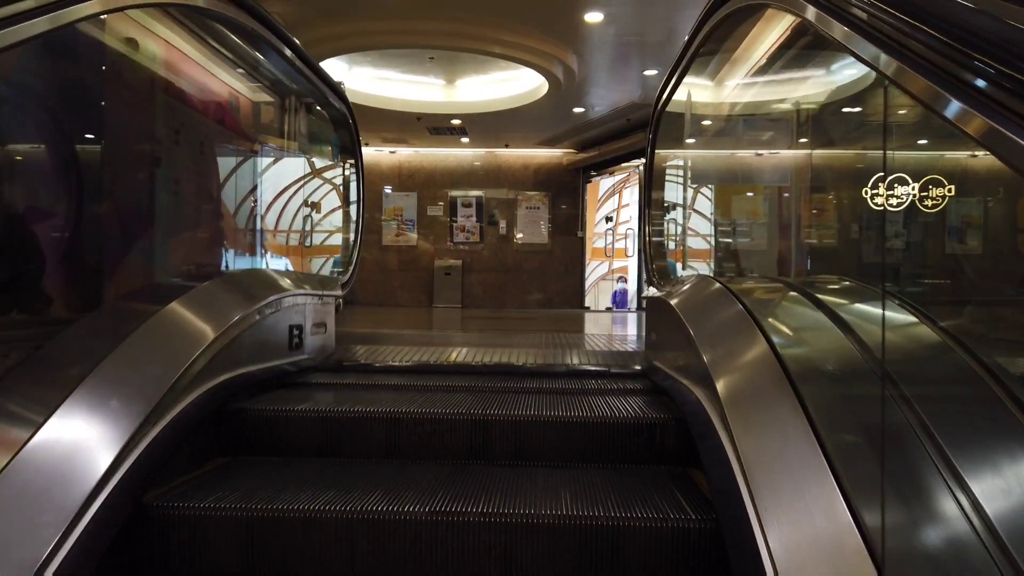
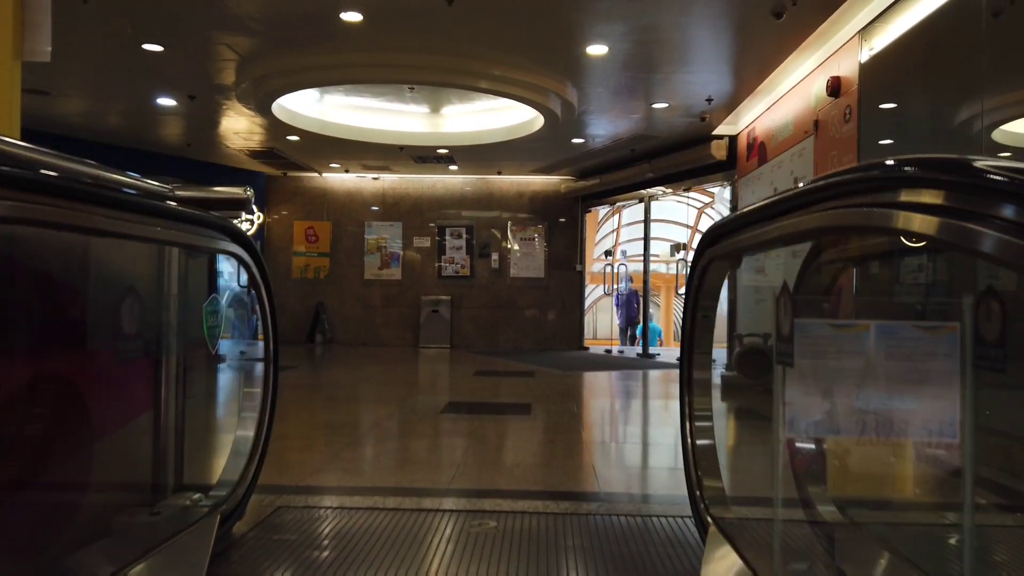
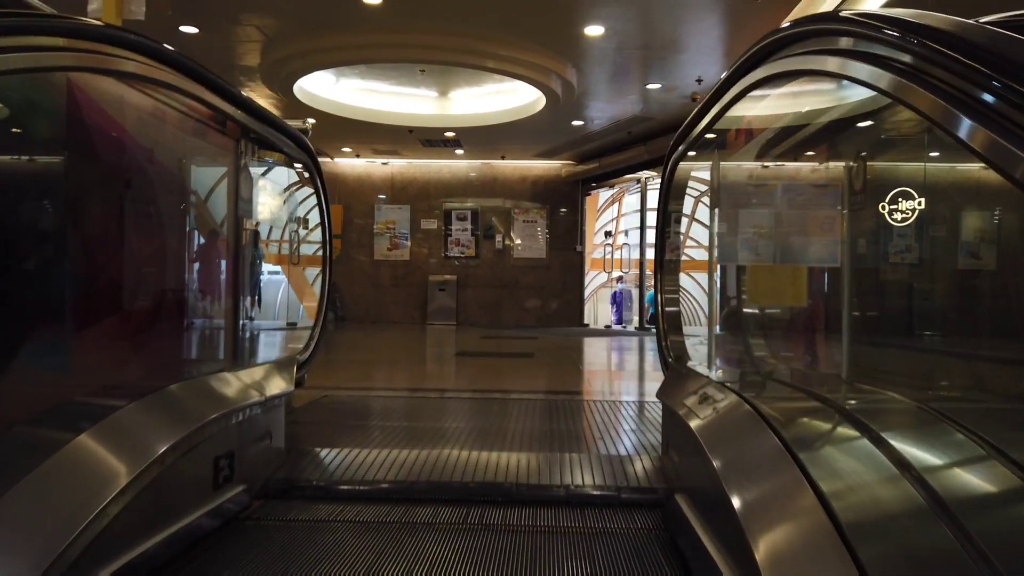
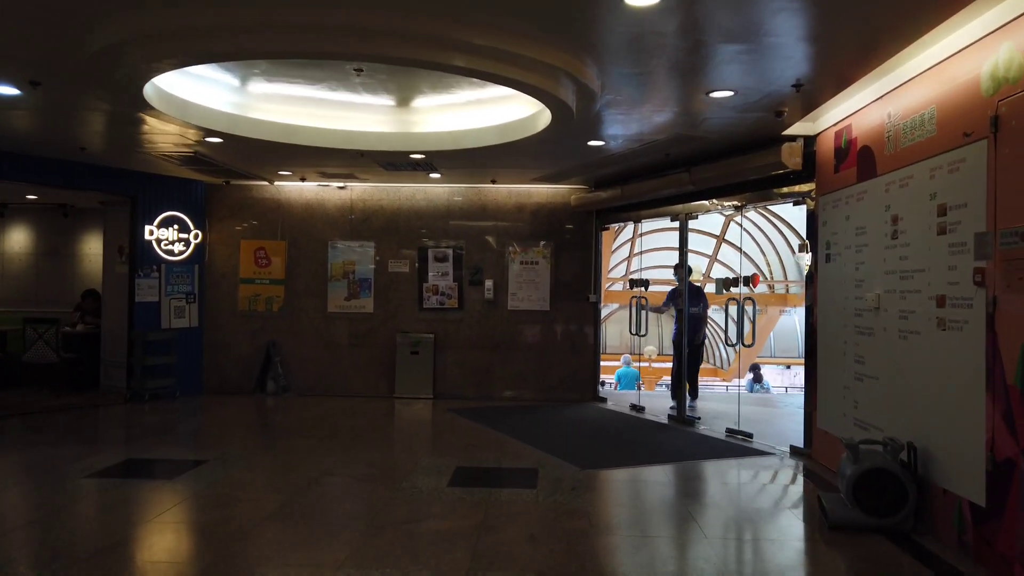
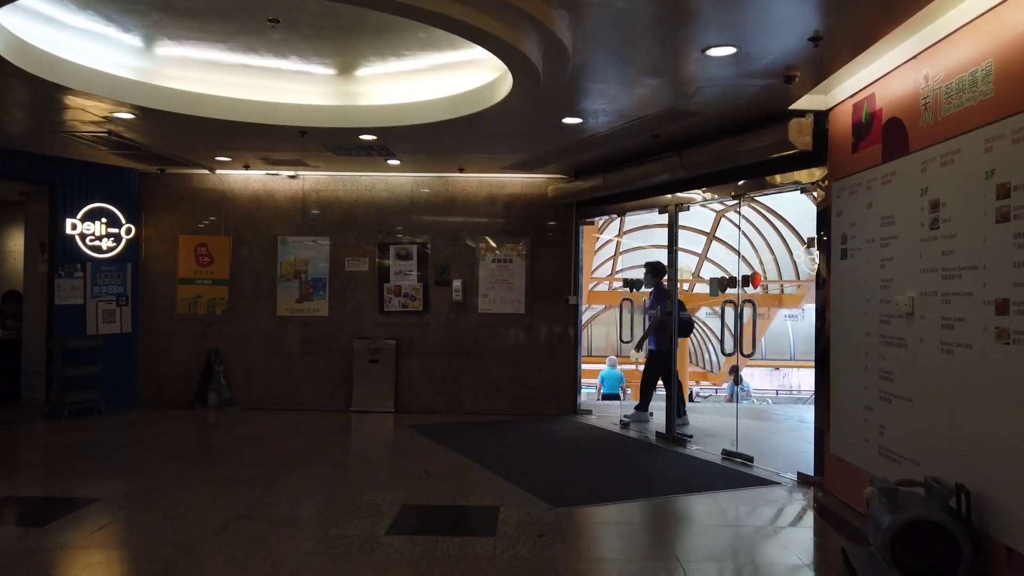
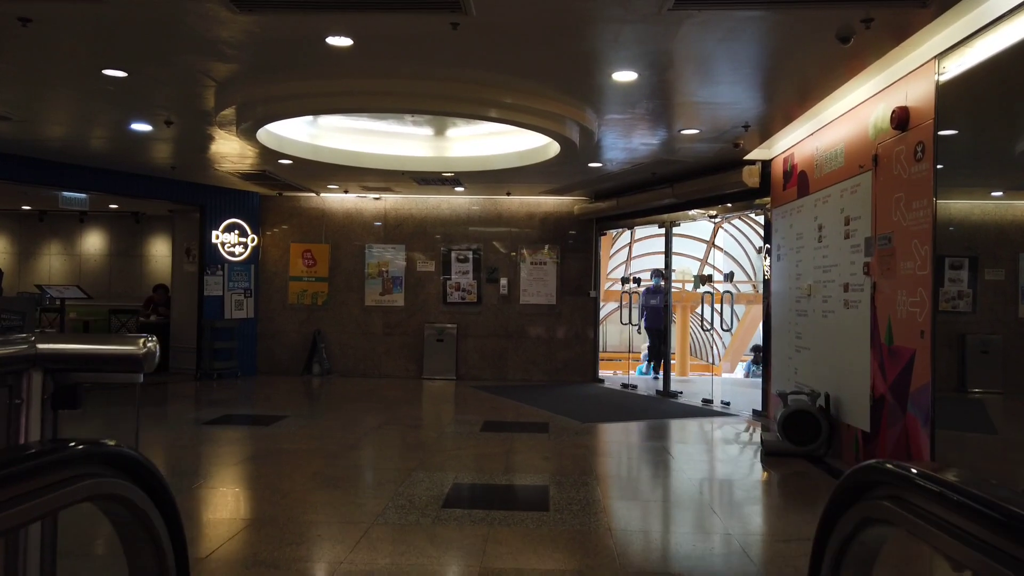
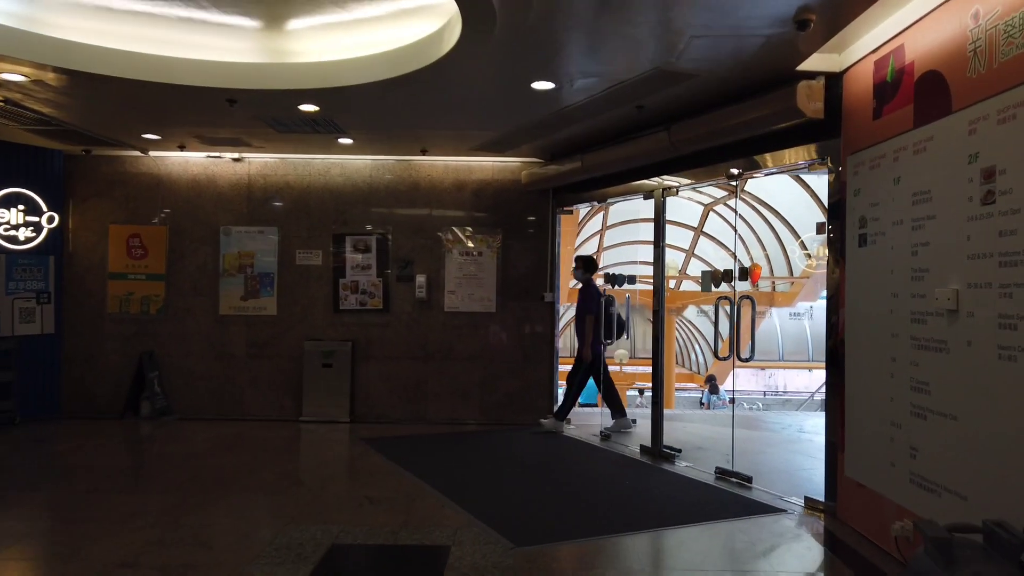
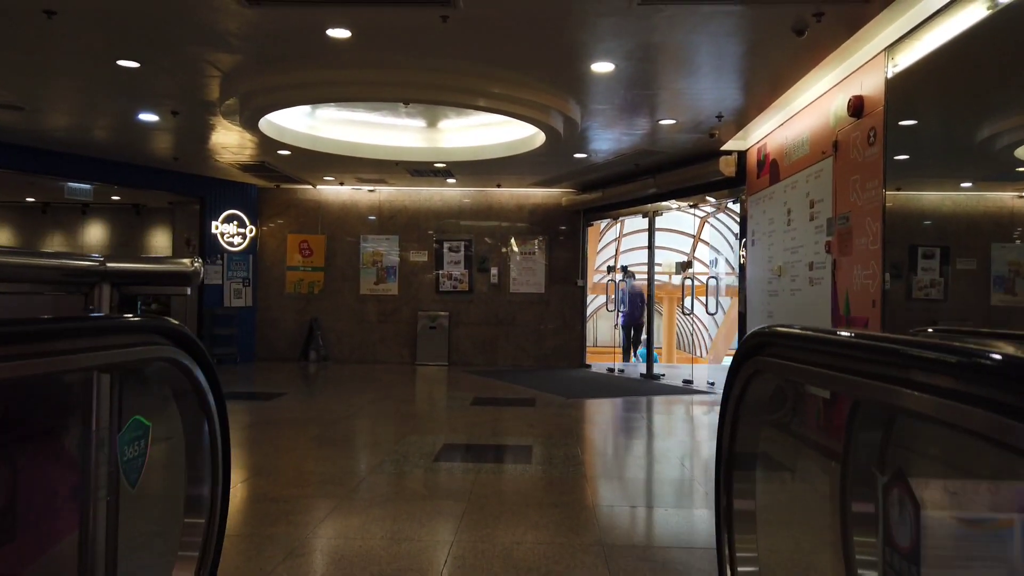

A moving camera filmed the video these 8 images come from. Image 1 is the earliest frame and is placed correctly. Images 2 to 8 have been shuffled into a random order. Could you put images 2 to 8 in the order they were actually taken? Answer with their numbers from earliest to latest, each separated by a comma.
3, 2, 8, 6, 4, 5, 7
